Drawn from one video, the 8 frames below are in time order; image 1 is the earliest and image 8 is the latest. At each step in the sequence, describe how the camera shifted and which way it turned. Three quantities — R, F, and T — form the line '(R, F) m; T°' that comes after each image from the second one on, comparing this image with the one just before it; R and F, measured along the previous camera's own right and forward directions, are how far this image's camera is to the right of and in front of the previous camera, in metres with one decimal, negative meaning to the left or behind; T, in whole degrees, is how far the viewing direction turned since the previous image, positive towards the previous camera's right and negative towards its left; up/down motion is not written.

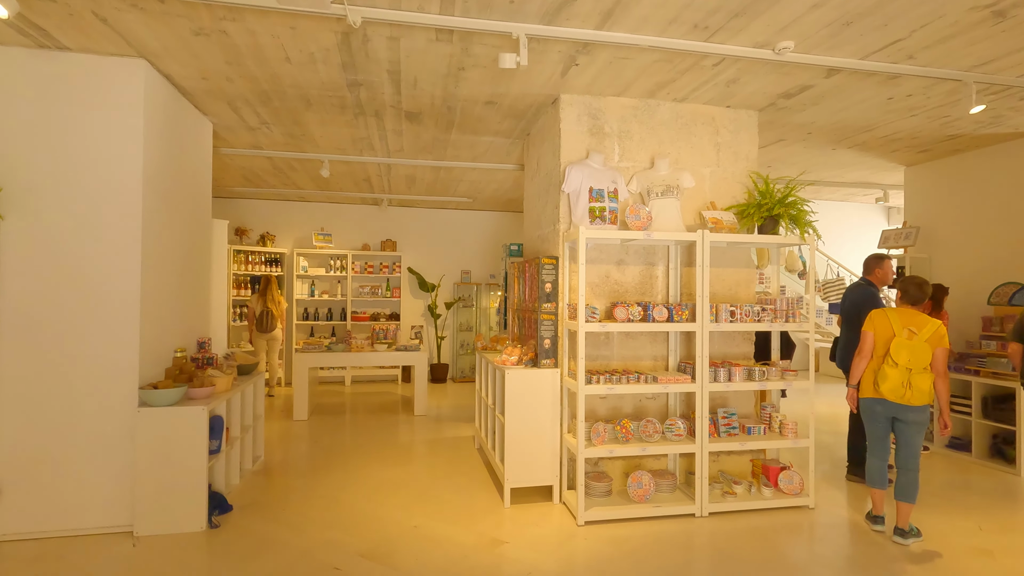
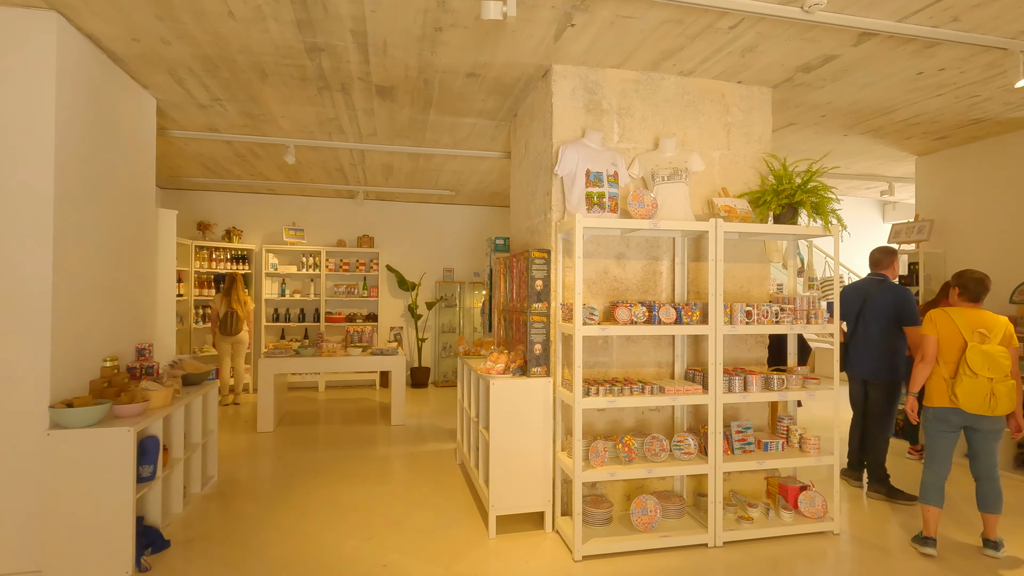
(0.0, +0.5) m; +2°
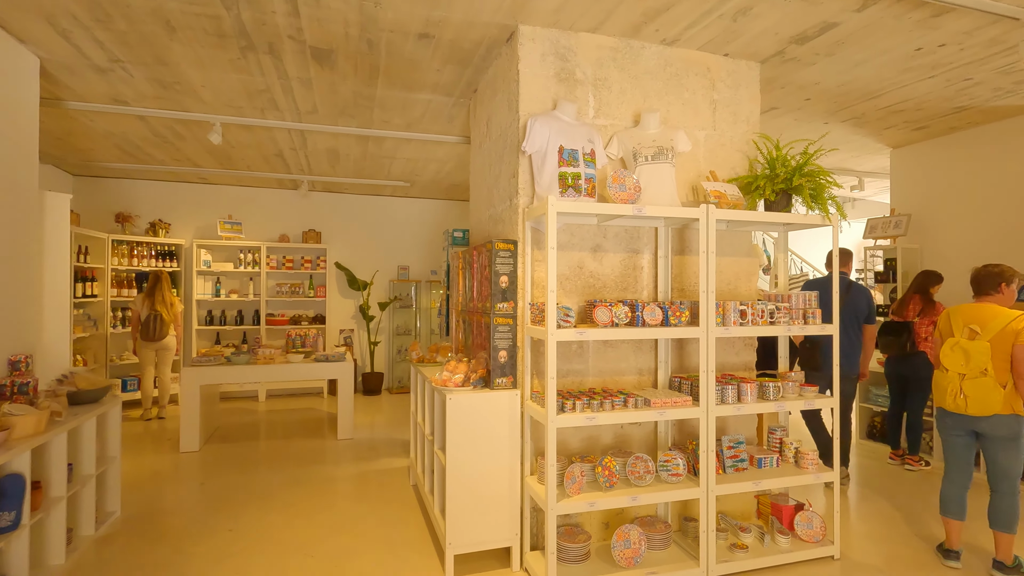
(0.0, +0.5) m; +4°
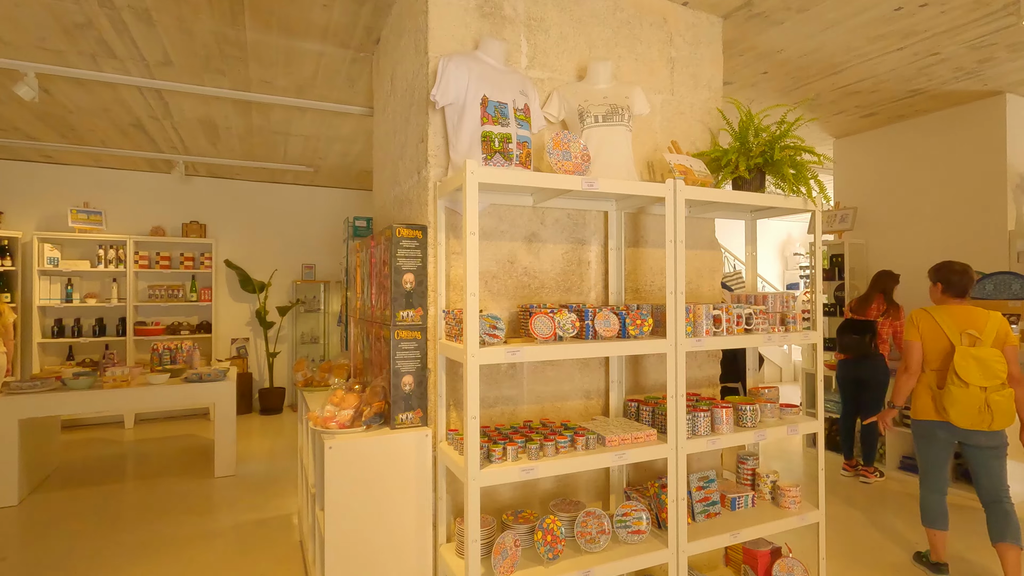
(+0.1, +0.7) m; +8°
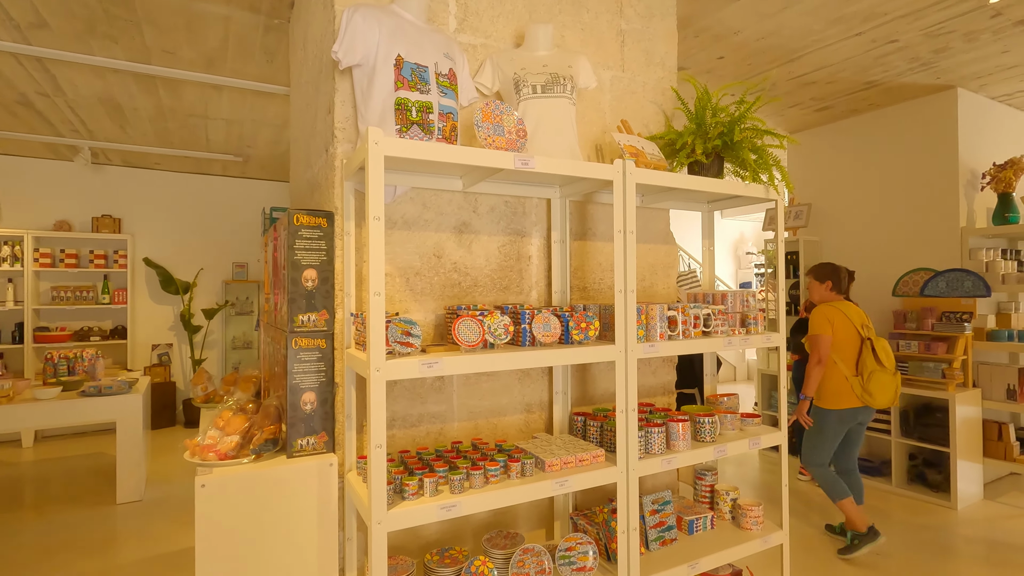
(+0.1, +0.3) m; +4°
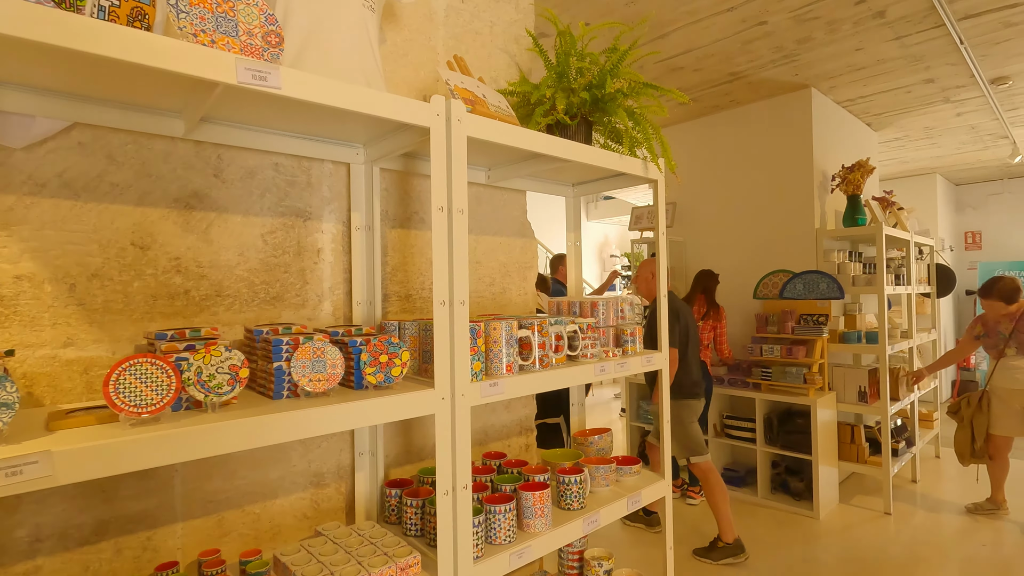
(+0.2, +0.6) m; +13°
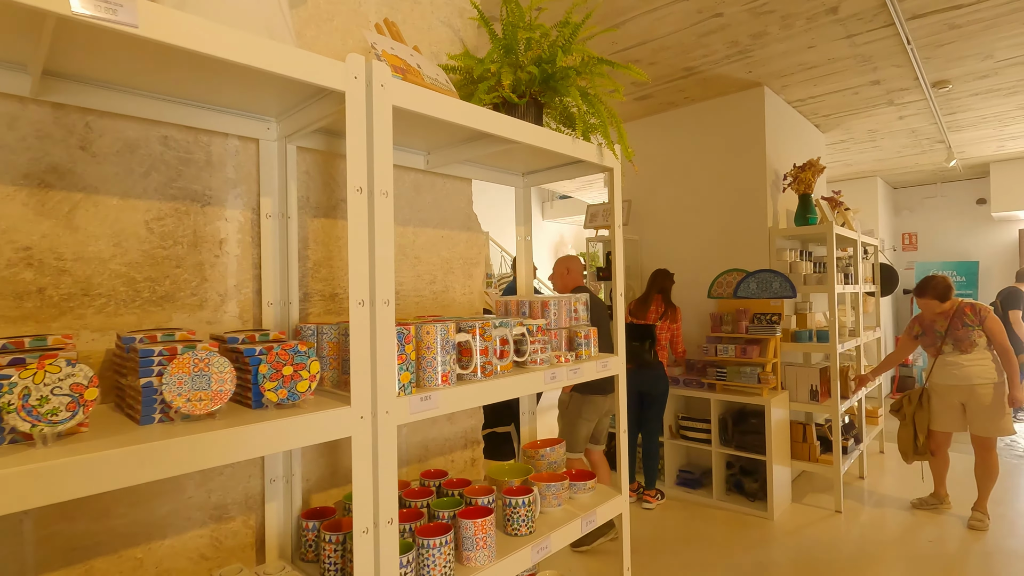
(0.0, +0.2) m; +5°
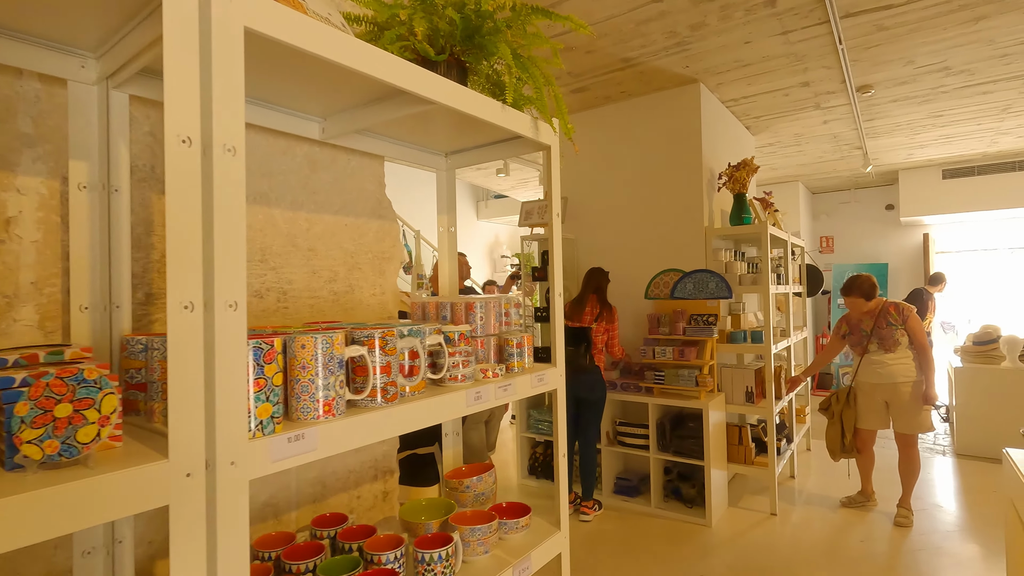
(0.0, +0.3) m; +7°
